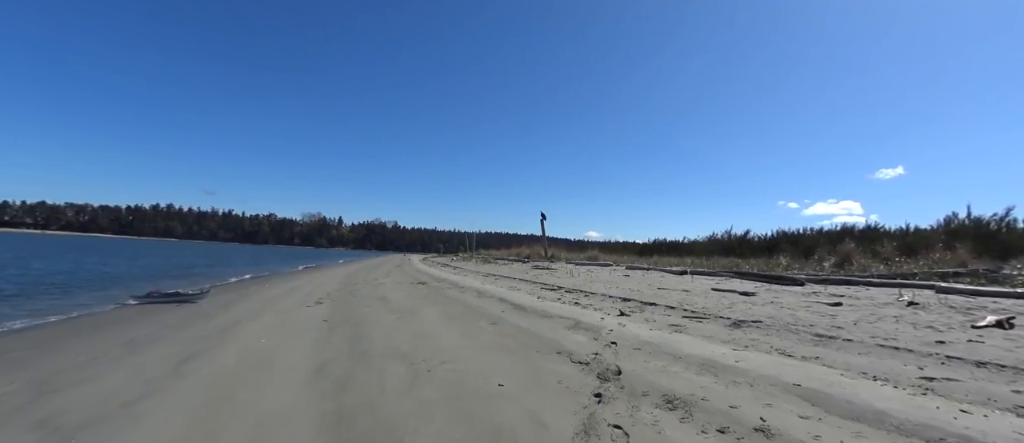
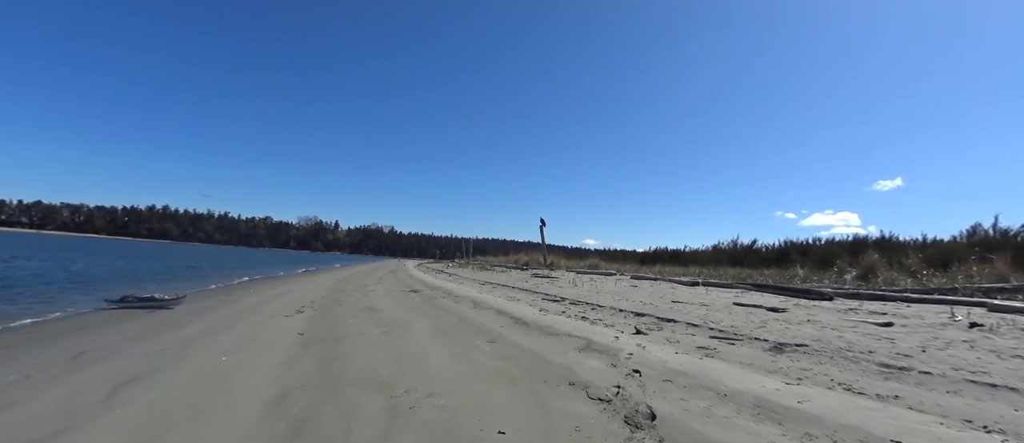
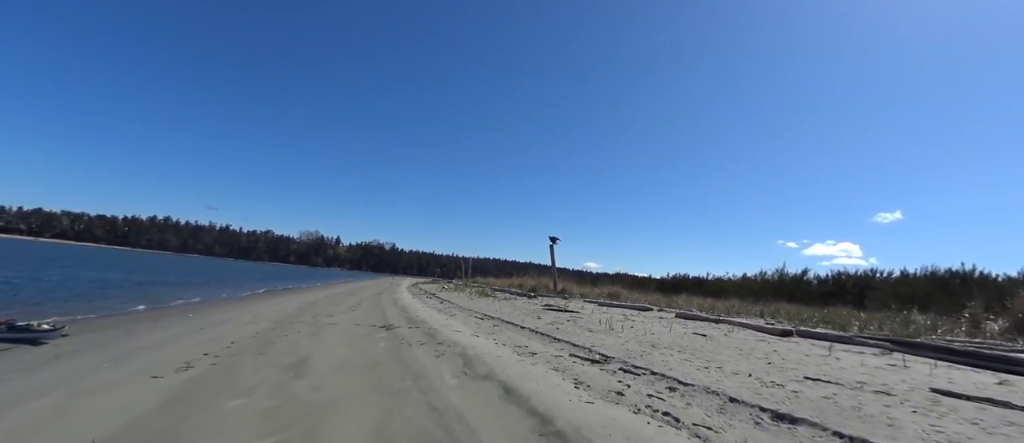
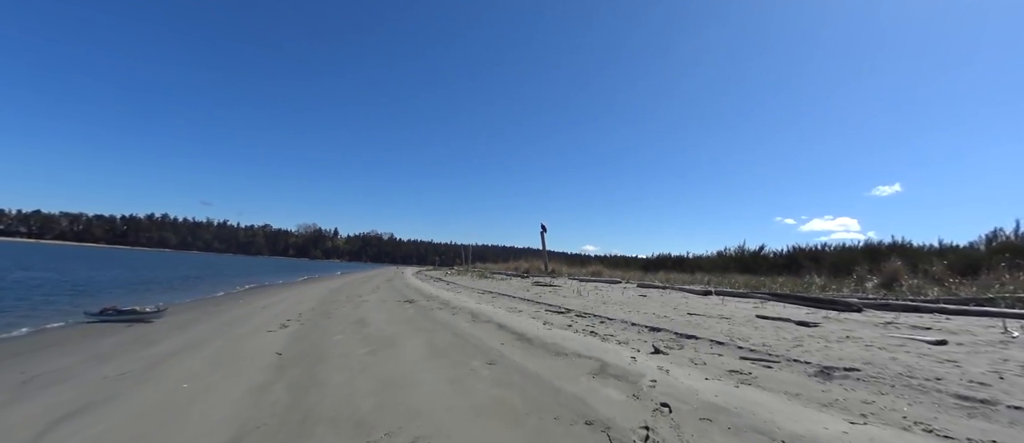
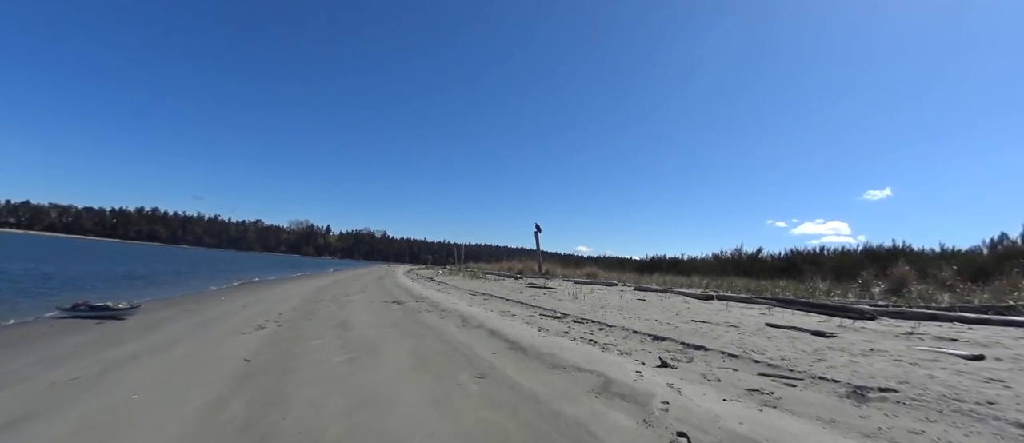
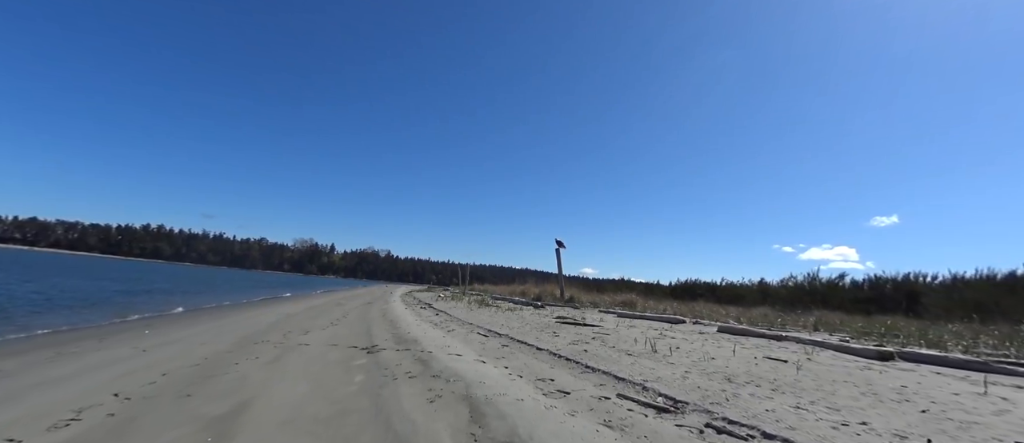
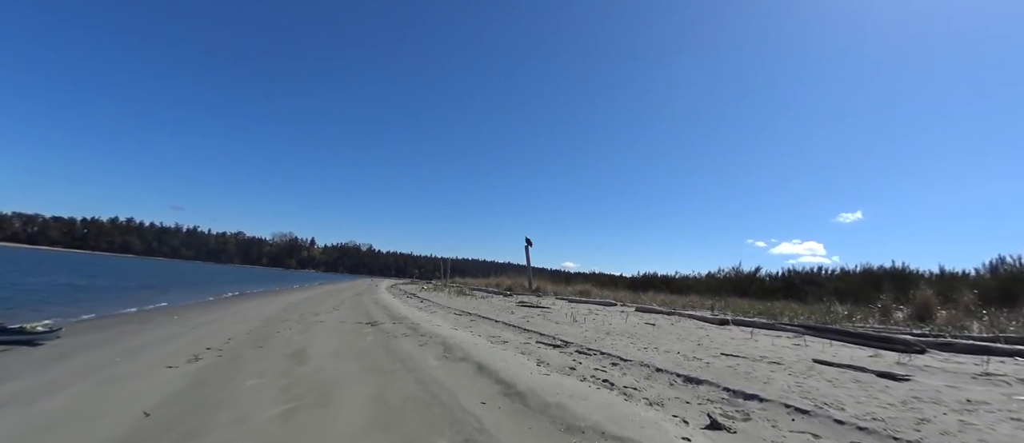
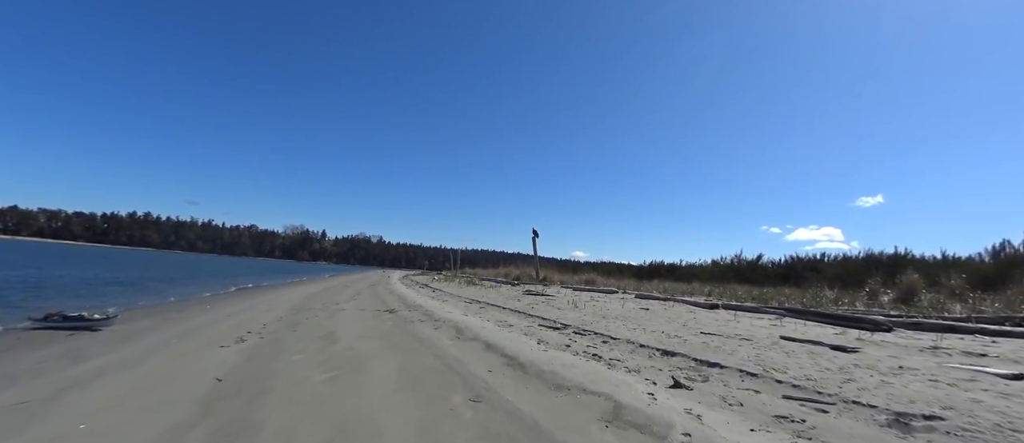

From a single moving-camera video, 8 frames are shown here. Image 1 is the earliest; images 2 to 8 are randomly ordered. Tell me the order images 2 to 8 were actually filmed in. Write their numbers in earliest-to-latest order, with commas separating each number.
2, 4, 5, 8, 7, 3, 6
